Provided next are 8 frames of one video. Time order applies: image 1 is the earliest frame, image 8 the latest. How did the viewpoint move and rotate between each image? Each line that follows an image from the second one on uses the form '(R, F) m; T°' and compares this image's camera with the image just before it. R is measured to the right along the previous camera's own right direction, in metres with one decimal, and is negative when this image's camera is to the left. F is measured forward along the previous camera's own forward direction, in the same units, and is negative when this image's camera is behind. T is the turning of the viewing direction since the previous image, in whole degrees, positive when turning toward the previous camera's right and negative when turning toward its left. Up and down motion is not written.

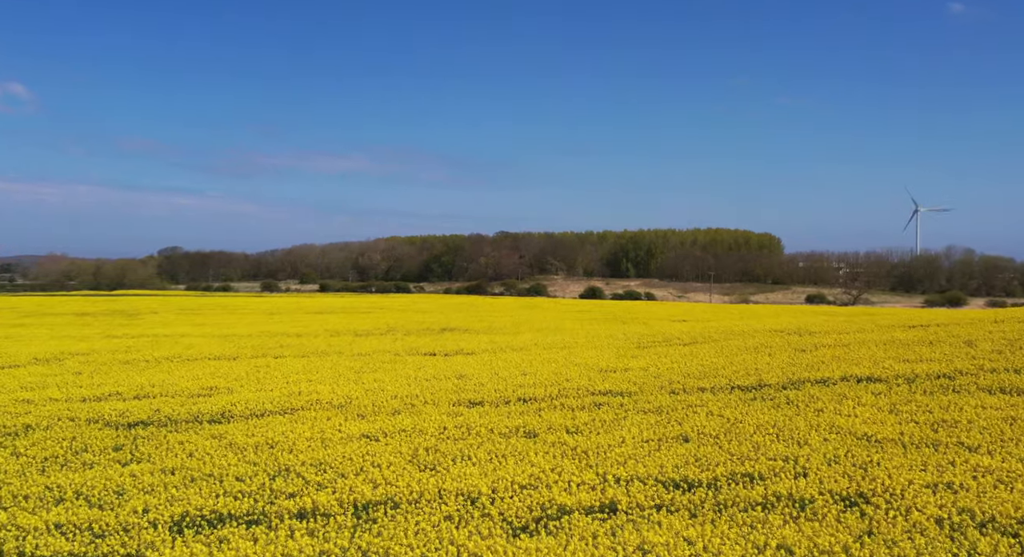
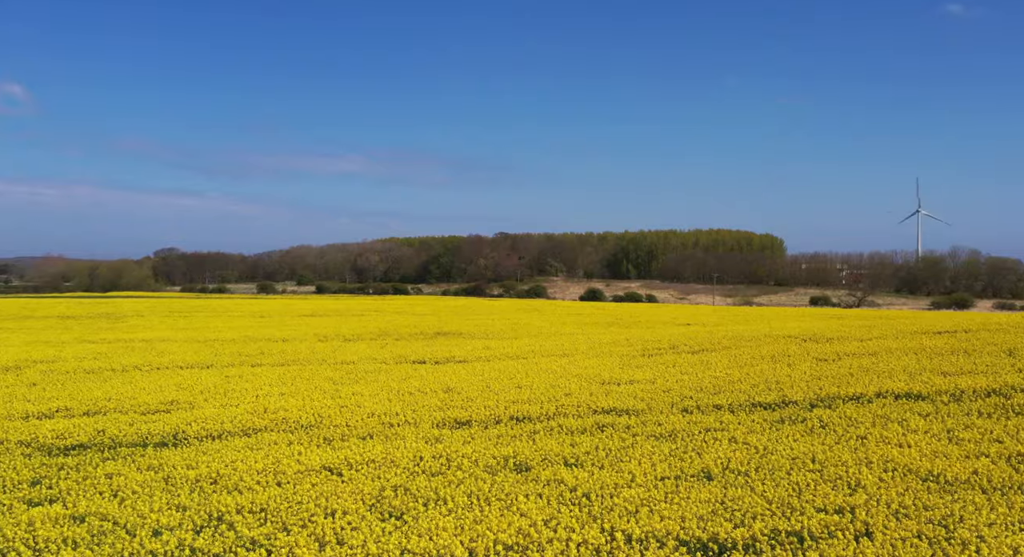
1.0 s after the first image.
(+0.1, +1.6) m; 0°
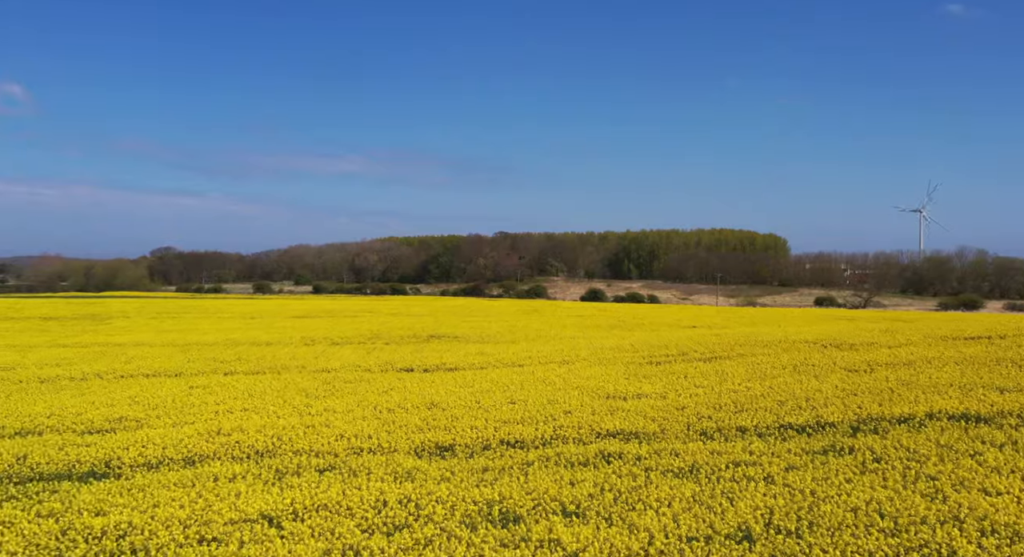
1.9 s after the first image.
(+0.1, +1.7) m; 0°
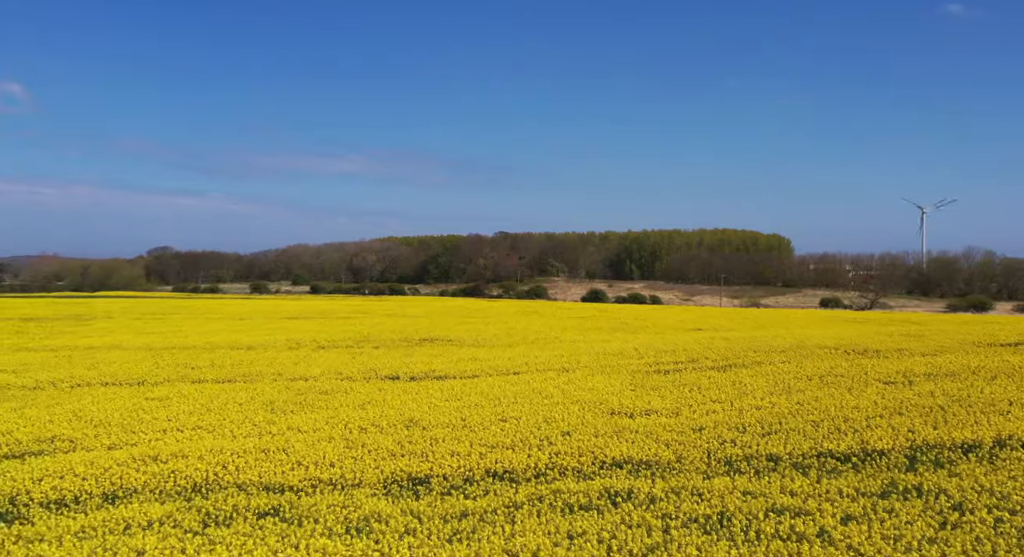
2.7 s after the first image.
(+0.1, +1.7) m; 0°
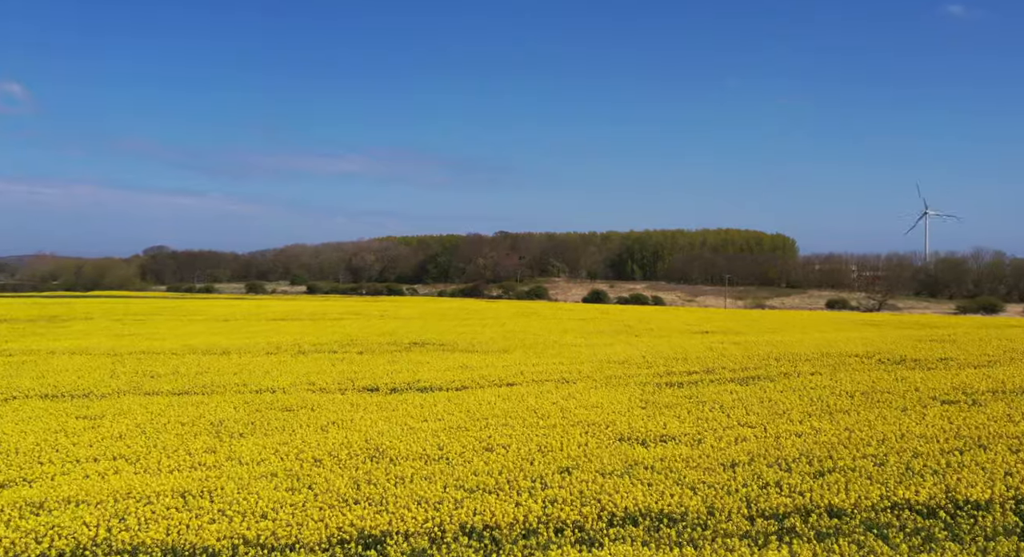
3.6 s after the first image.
(+0.1, +2.0) m; 0°
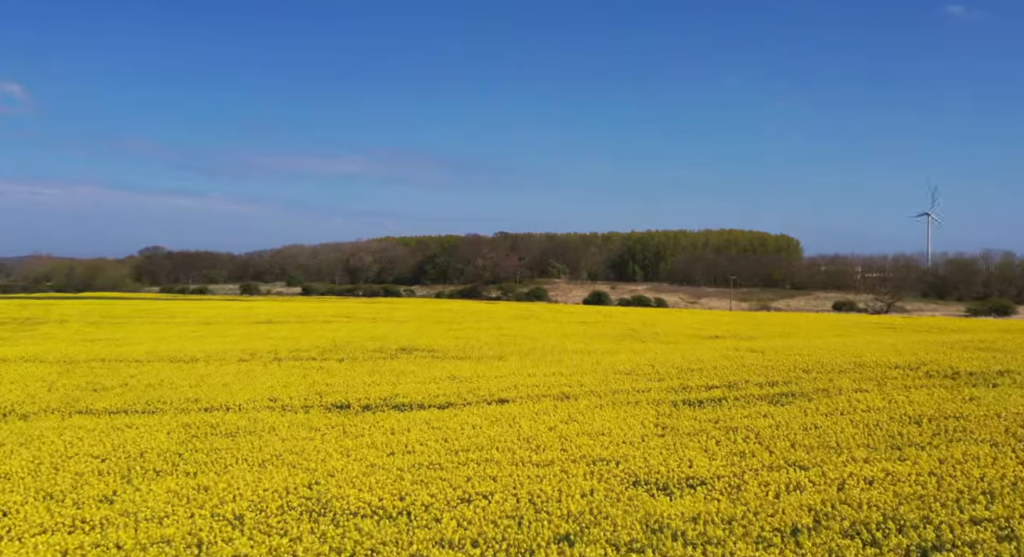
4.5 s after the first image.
(+0.1, +2.2) m; 0°
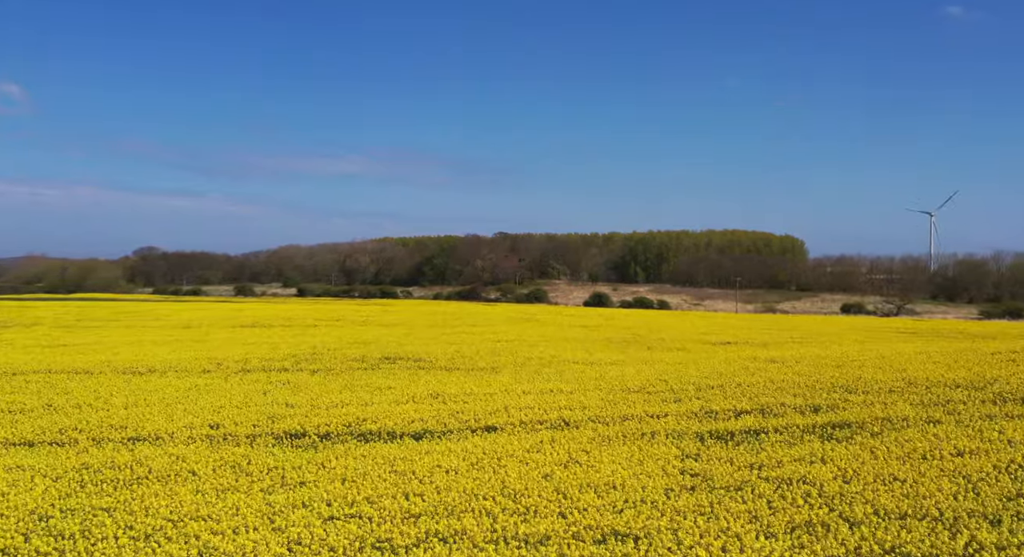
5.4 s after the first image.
(+0.1, +2.5) m; 0°
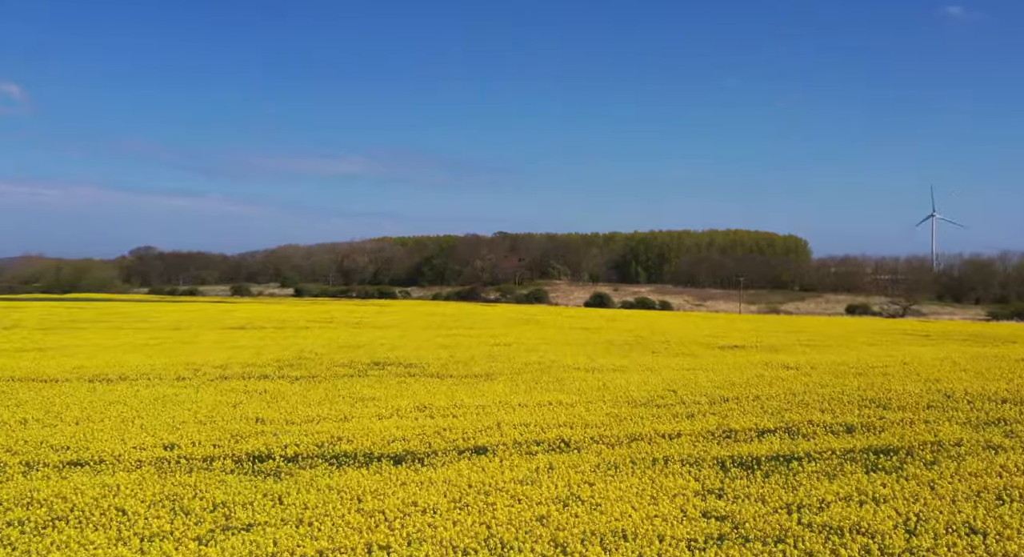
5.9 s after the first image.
(+0.1, +1.4) m; 0°
